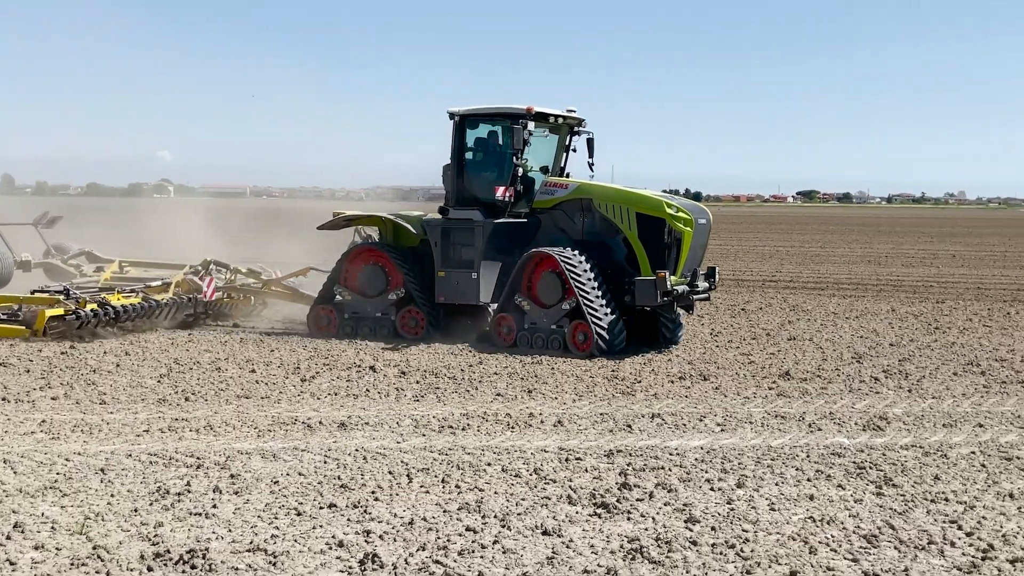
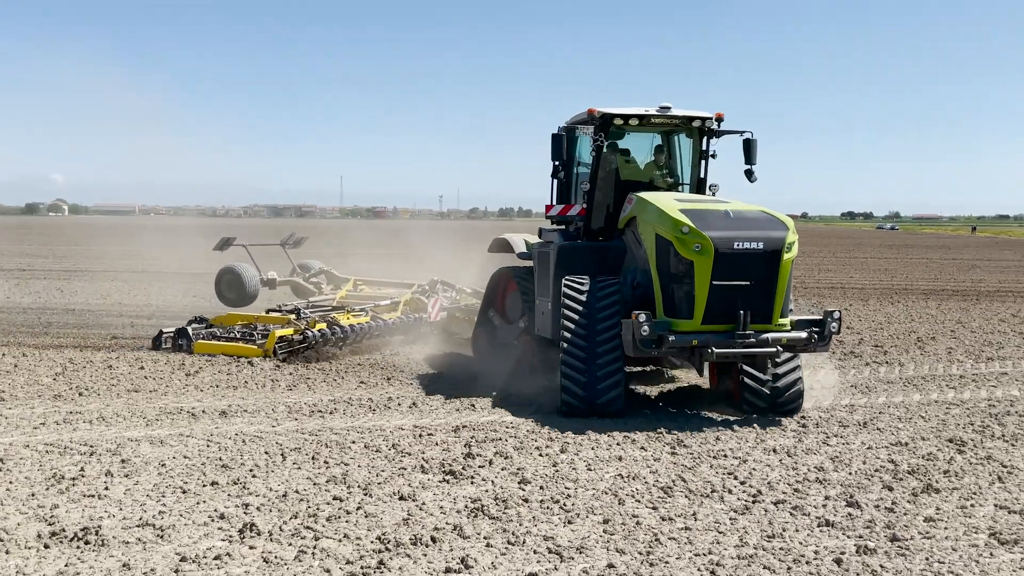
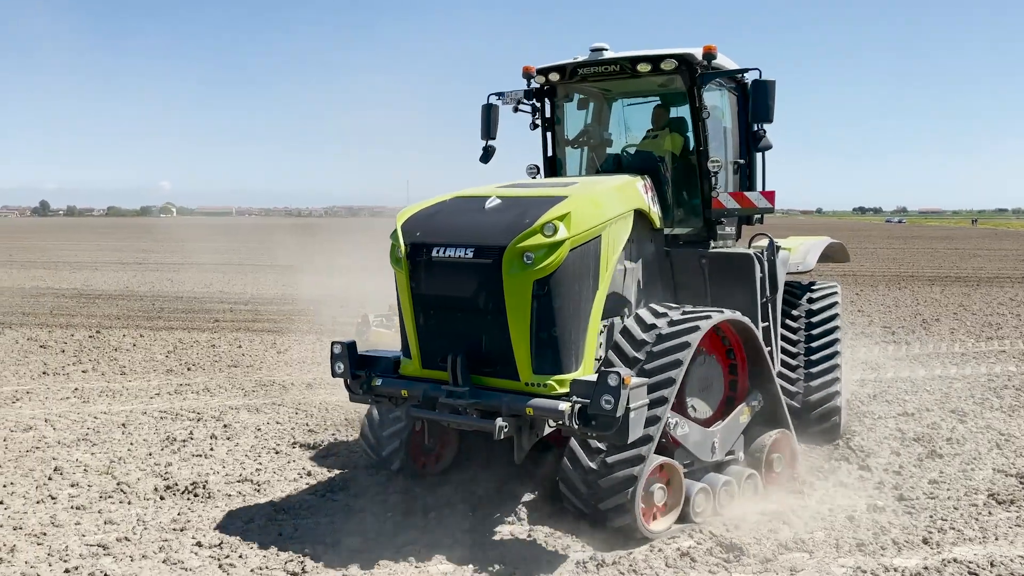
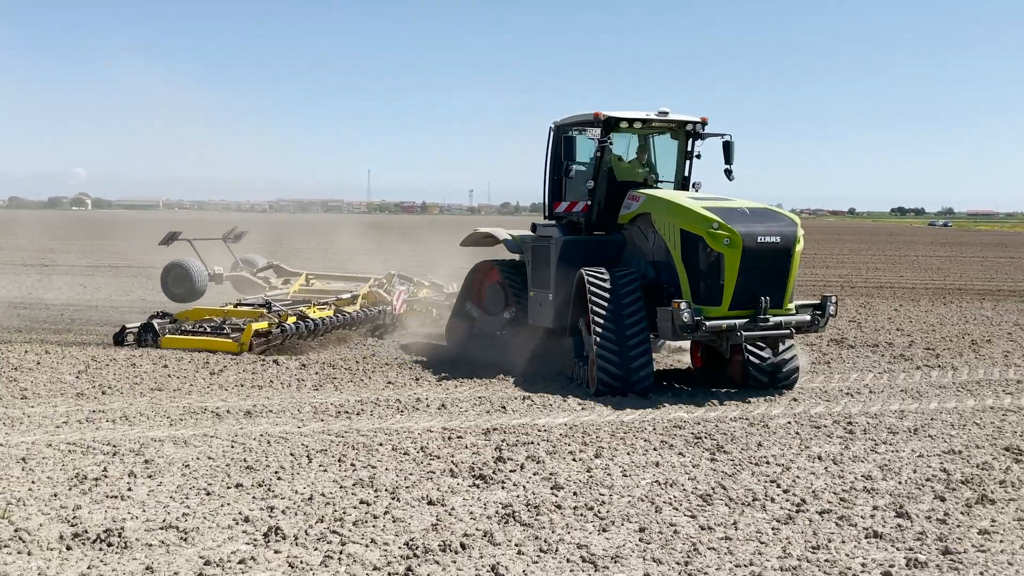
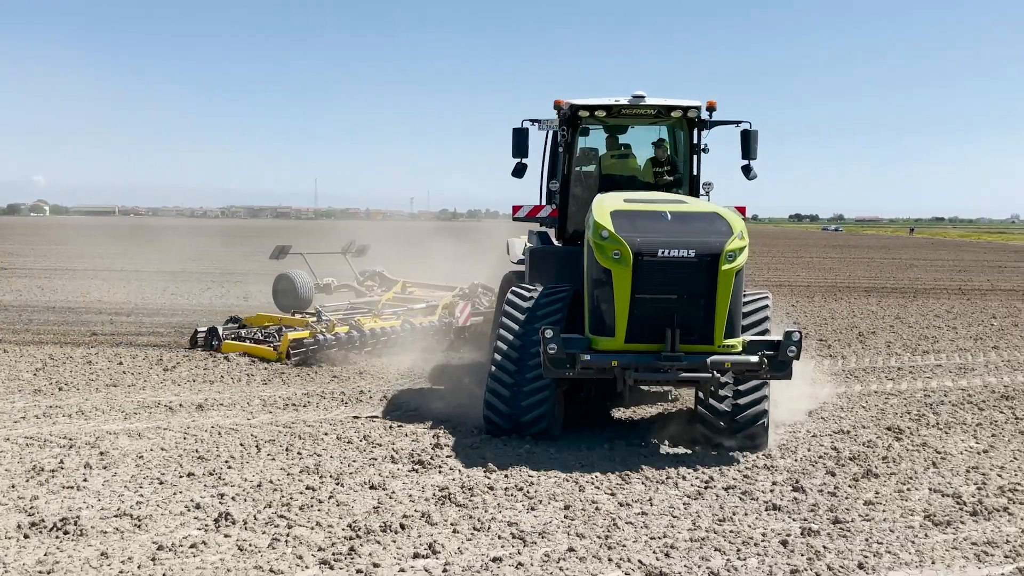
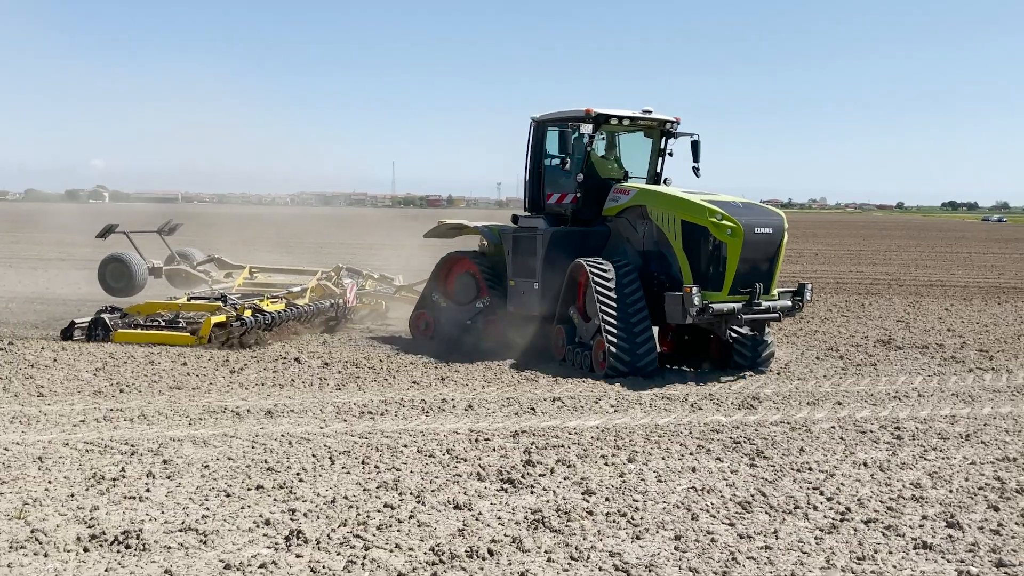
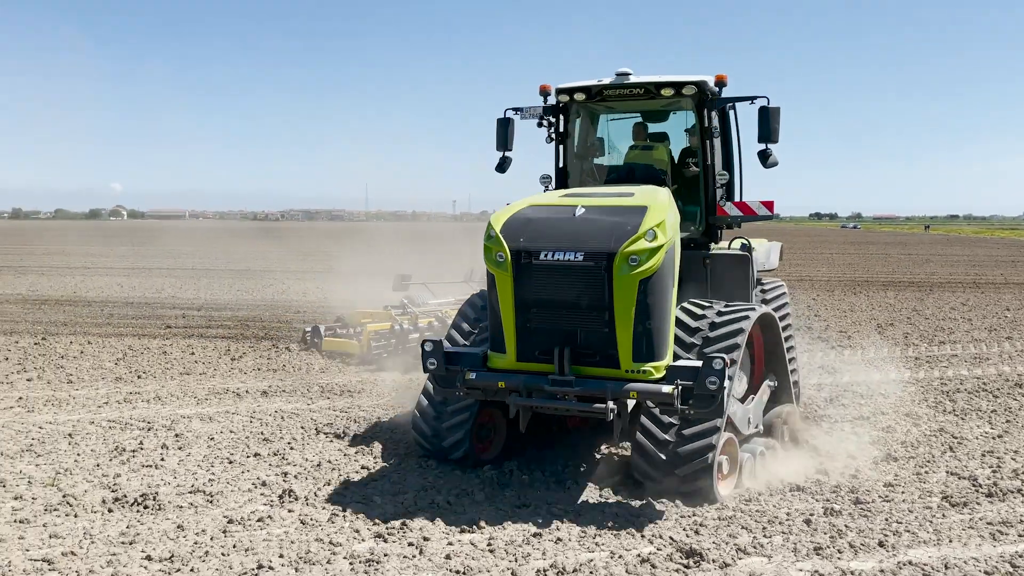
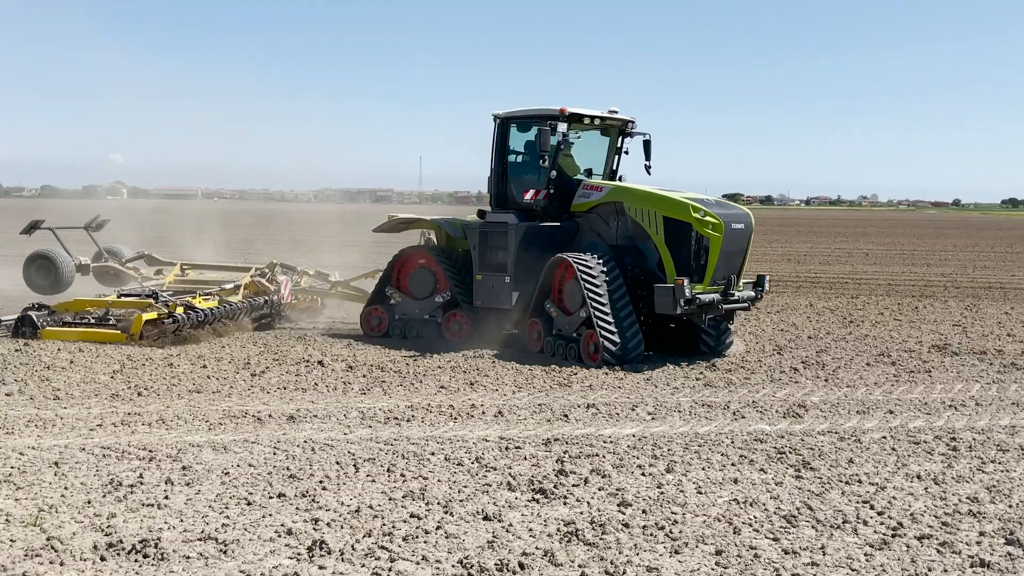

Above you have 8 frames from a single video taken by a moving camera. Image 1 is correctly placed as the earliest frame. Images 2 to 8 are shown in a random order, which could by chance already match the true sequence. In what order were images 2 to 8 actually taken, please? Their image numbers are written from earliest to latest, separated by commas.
8, 6, 4, 2, 5, 7, 3
